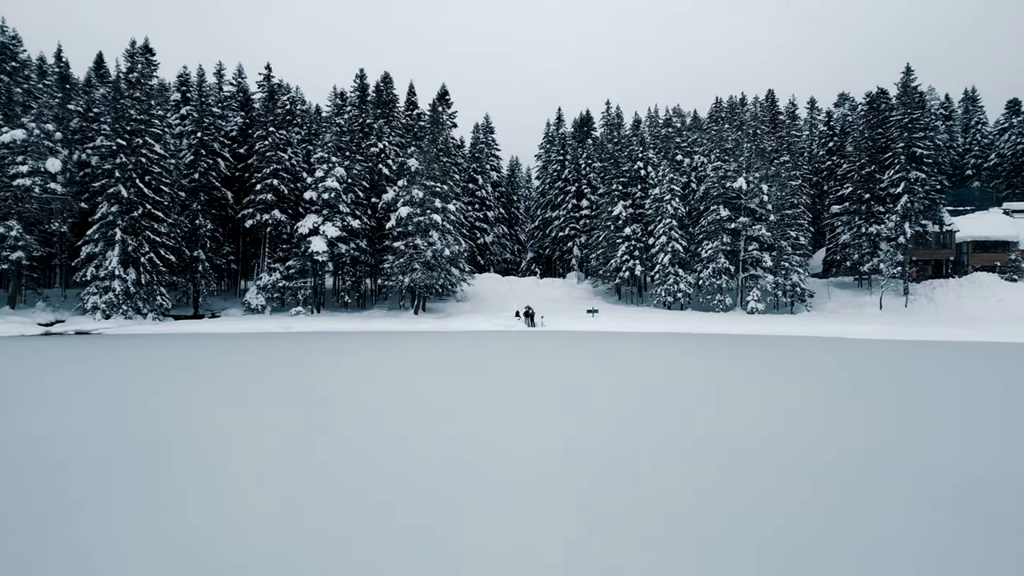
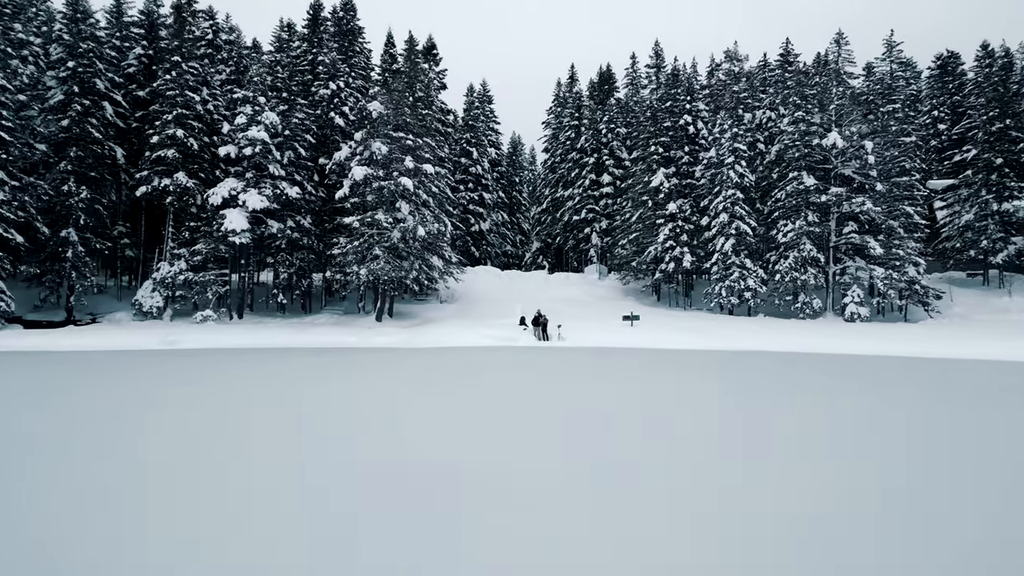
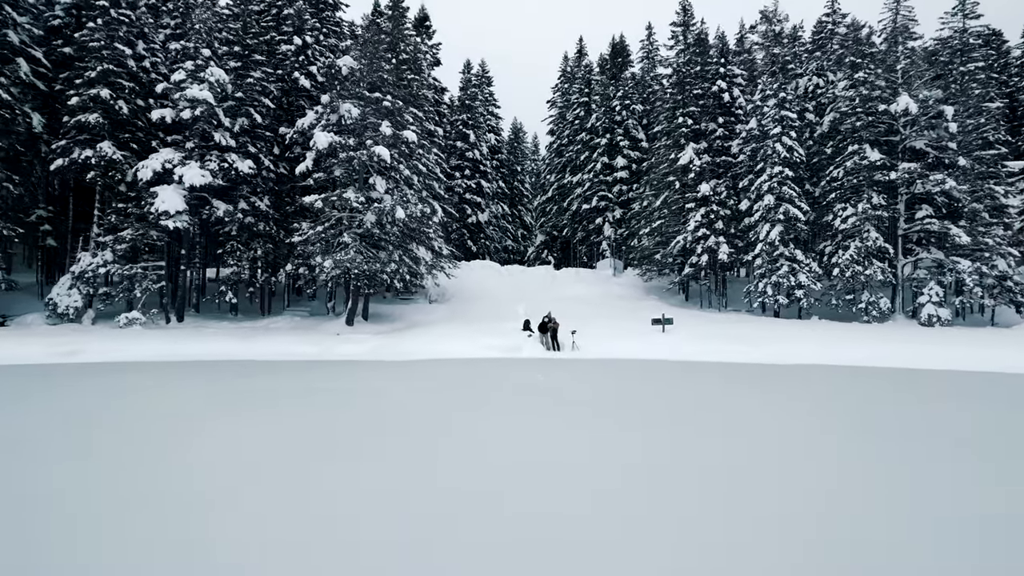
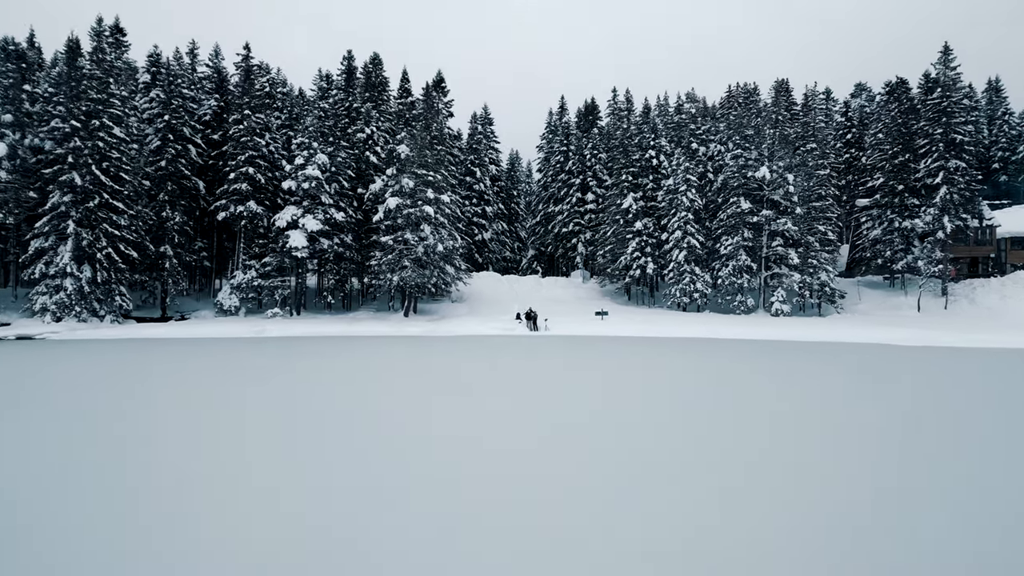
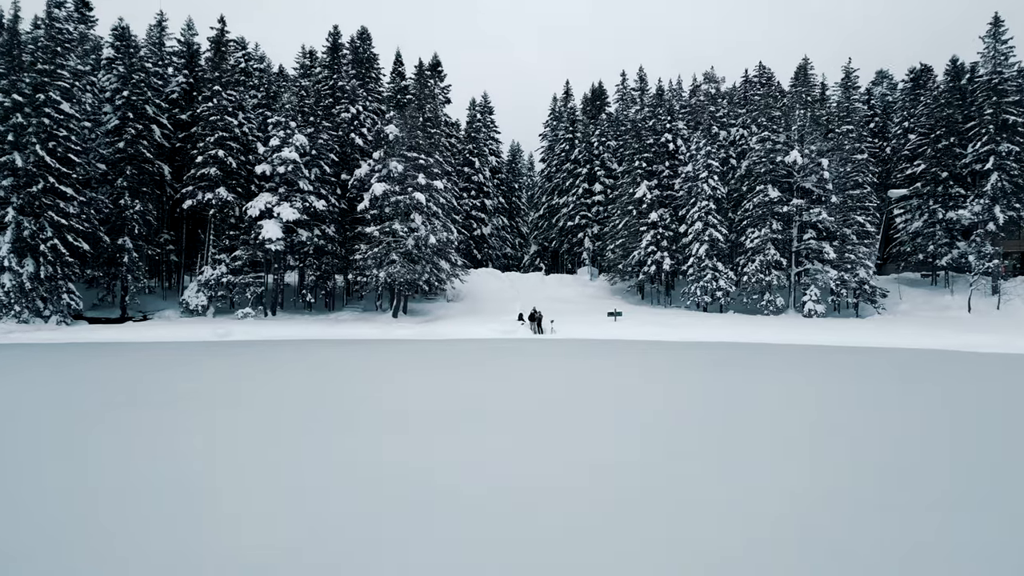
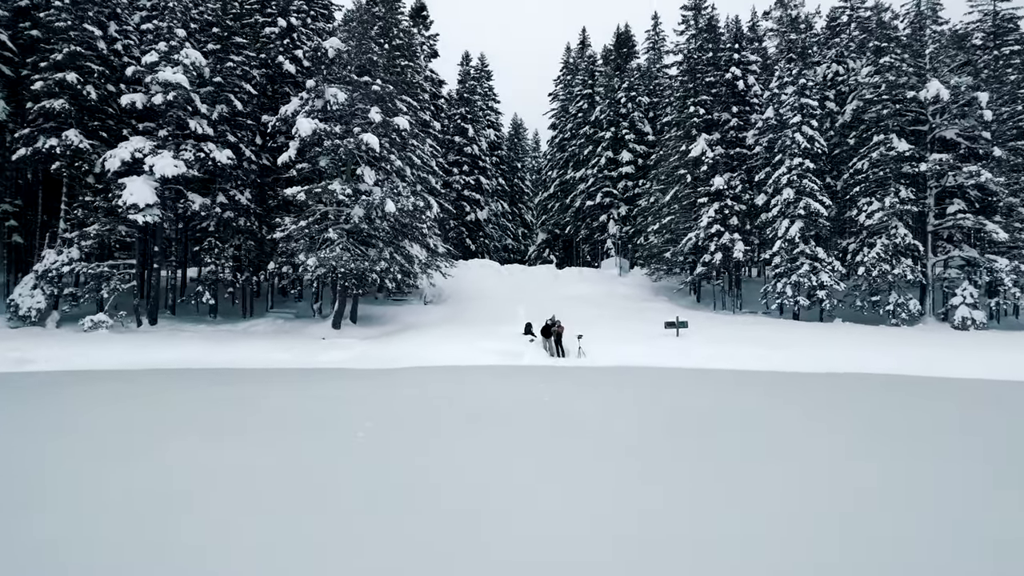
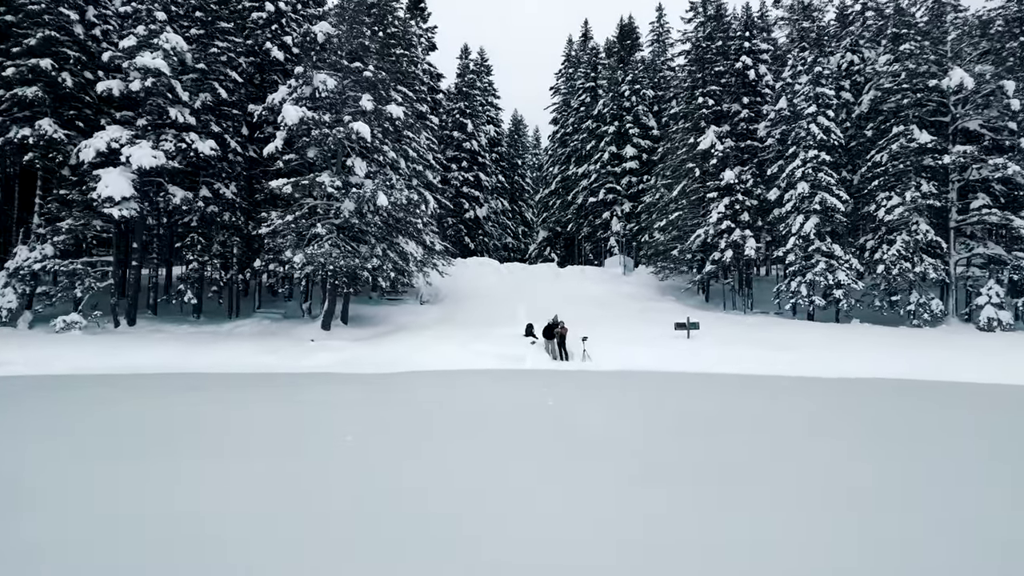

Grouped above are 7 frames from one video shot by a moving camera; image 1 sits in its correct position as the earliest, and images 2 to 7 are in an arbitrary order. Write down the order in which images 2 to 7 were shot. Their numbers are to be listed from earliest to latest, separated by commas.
4, 5, 2, 3, 6, 7
